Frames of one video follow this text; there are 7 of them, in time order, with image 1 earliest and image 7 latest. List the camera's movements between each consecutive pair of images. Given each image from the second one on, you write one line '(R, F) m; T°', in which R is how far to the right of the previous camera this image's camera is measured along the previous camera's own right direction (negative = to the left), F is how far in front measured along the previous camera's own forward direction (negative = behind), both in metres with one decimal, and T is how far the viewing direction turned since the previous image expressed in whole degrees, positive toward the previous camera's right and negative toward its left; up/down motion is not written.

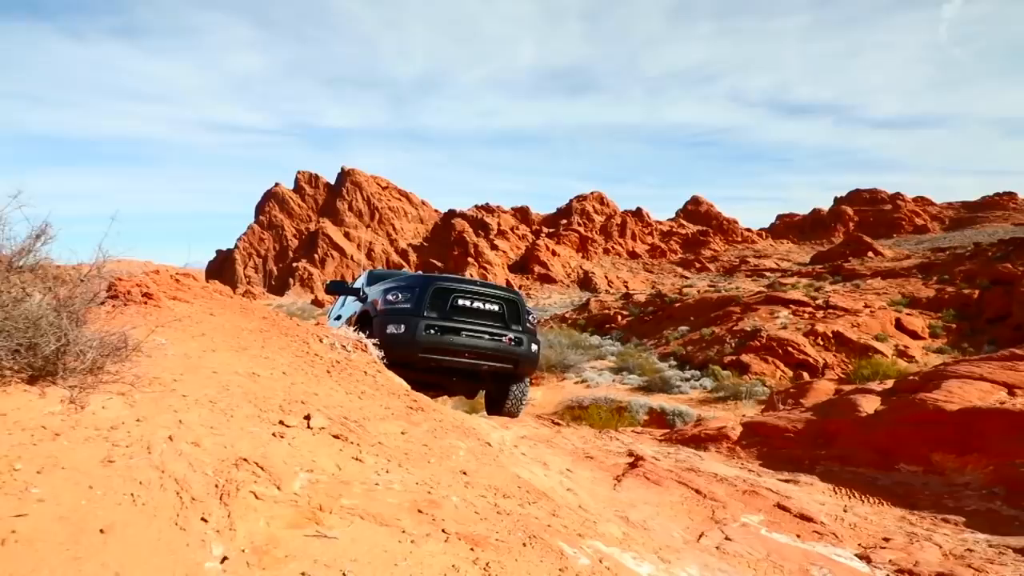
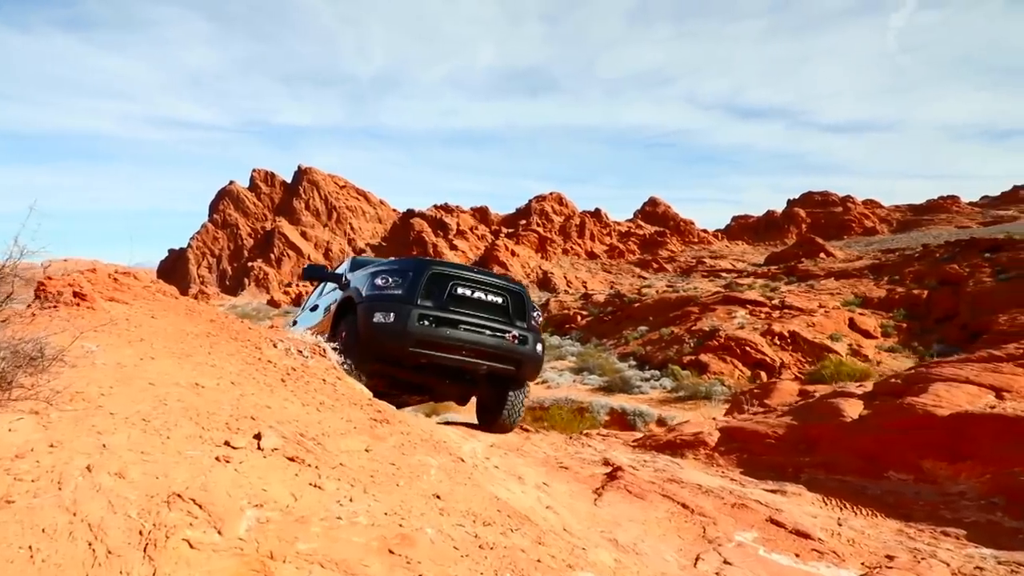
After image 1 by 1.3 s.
(-0.1, +0.5) m; +3°
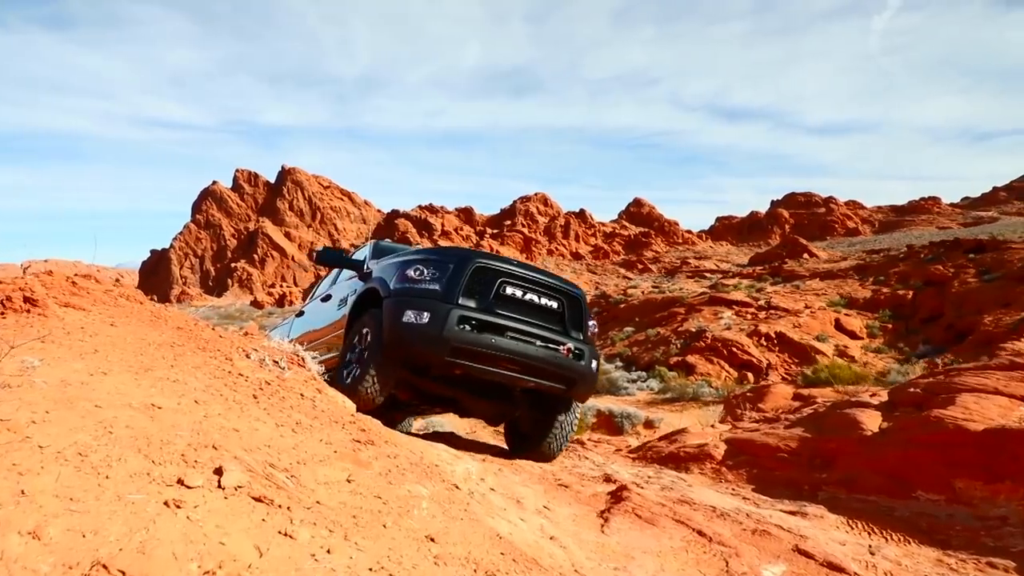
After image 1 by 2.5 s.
(-0.1, +0.5) m; +1°
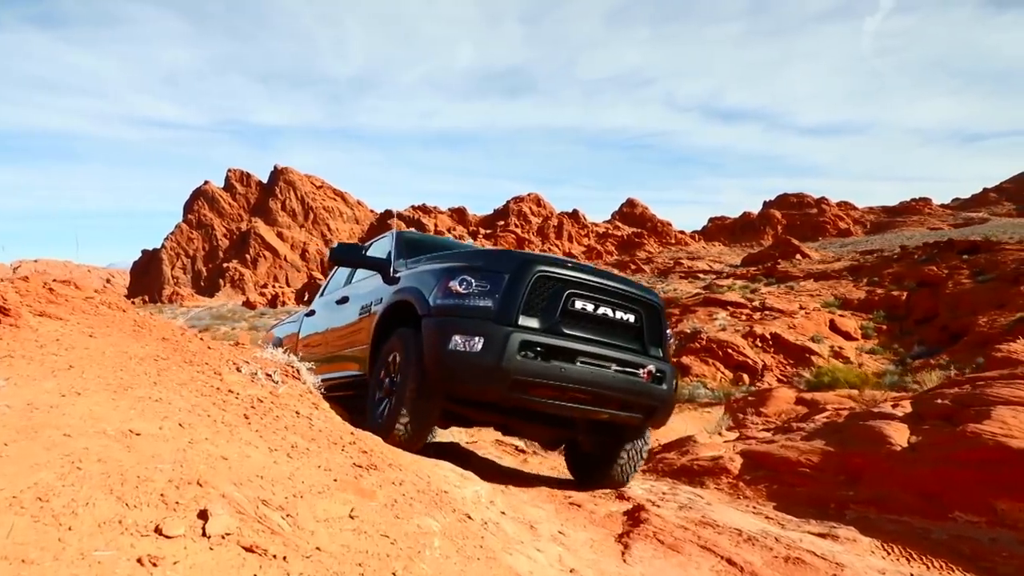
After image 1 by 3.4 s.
(-0.1, +0.4) m; +1°
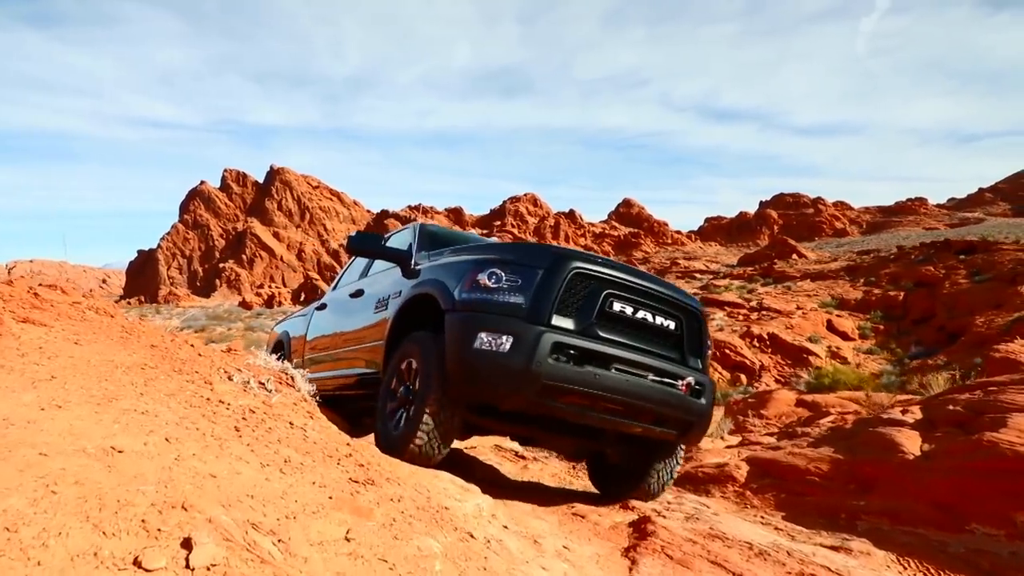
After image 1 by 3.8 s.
(0.0, +0.2) m; 0°
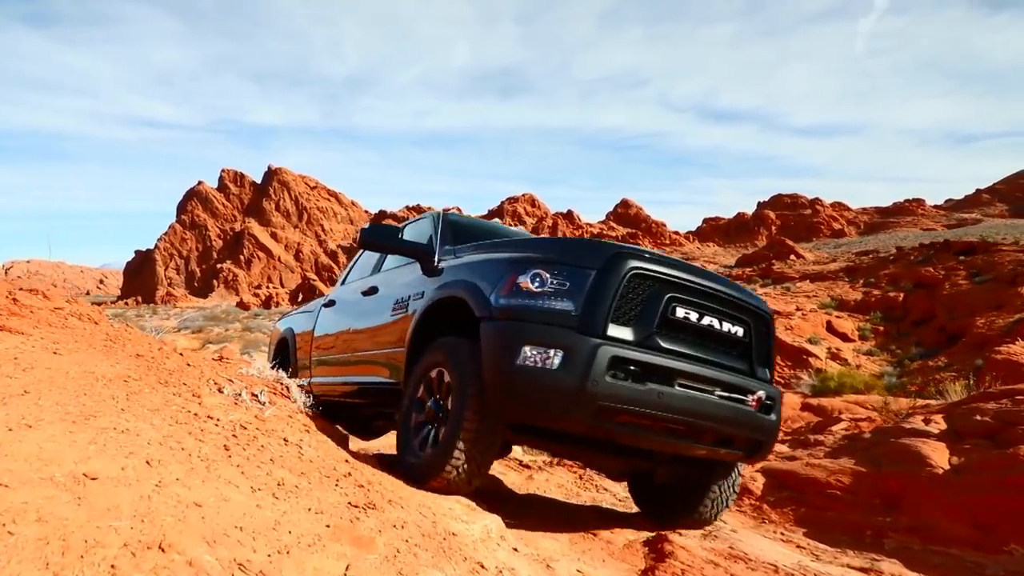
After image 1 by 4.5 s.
(-0.1, +0.3) m; 0°
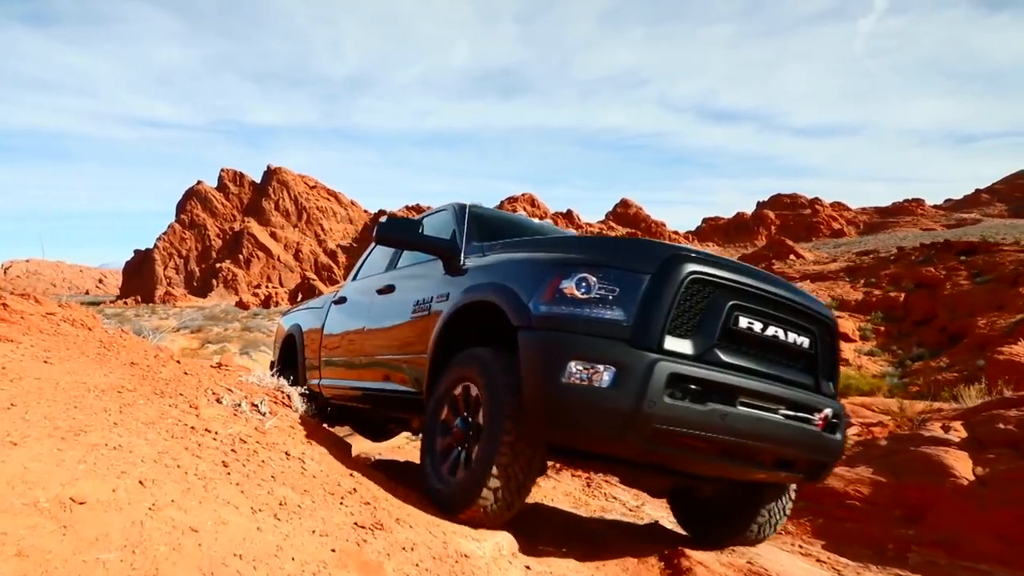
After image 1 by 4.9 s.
(-0.1, +0.2) m; 0°
